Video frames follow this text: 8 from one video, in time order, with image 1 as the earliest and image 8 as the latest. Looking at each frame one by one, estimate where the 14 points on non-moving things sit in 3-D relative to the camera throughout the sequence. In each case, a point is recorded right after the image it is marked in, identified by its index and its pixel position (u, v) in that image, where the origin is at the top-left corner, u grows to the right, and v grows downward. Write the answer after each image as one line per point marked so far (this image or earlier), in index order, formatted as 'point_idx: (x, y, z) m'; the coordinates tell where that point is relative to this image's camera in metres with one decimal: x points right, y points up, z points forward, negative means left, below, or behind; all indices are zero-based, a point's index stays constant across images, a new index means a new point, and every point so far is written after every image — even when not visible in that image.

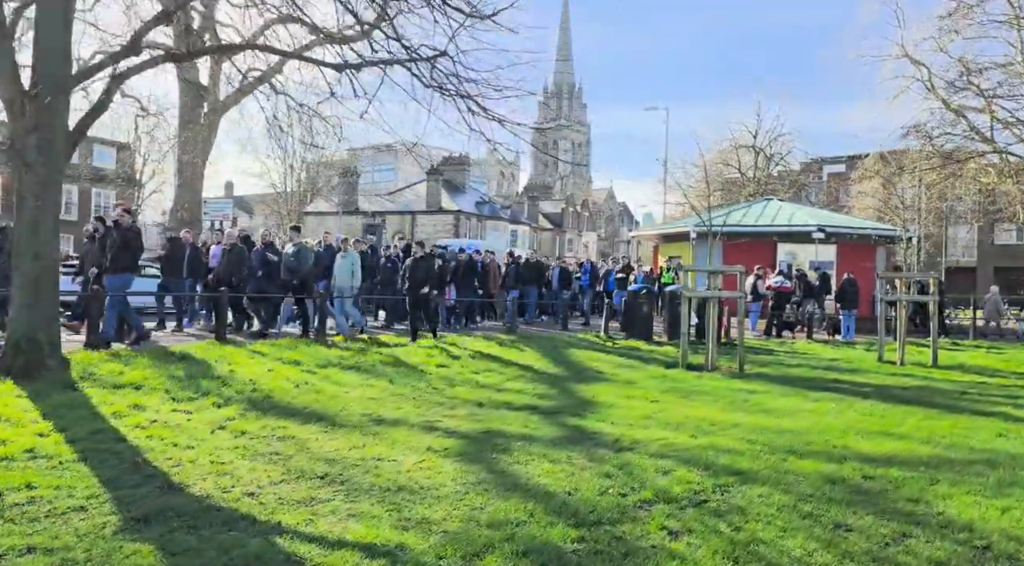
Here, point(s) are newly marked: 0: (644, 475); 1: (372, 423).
0: (+0.9, -1.4, +5.8) m
1: (-1.3, -1.3, +7.3) m
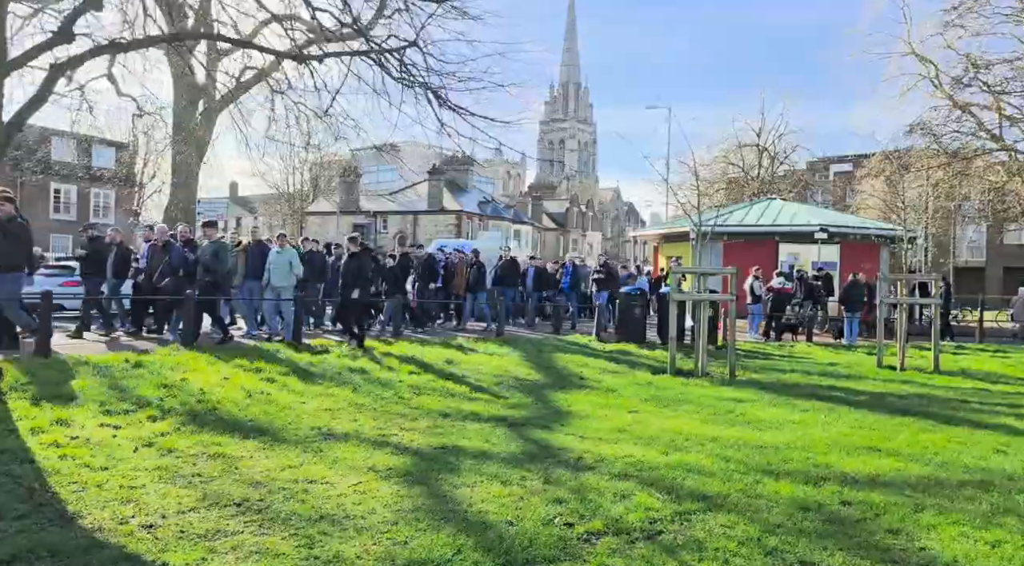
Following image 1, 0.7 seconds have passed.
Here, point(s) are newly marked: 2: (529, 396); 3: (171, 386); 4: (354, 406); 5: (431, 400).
0: (+0.6, -1.4, +5.3) m
1: (-1.6, -1.3, +6.8) m
2: (+0.2, -1.4, +10.0) m
3: (-3.5, -1.0, +8.2) m
4: (-1.7, -1.3, +8.3) m
5: (-0.9, -1.3, +9.0) m
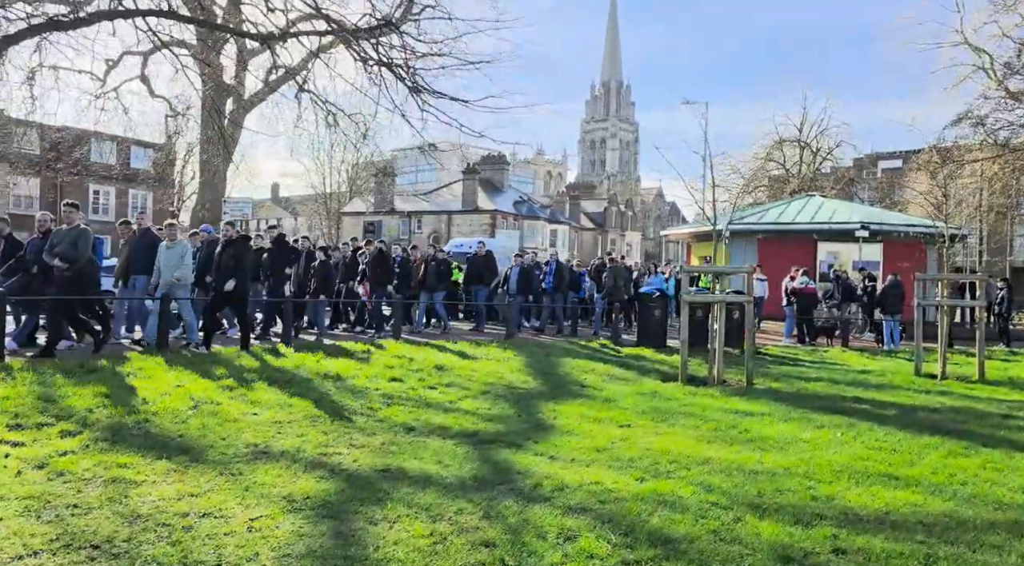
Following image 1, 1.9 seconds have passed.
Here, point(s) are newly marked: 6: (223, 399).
0: (+0.1, -1.4, +4.4) m
1: (-2.0, -1.3, +6.0) m
2: (0.0, -1.4, +9.1) m
3: (-3.7, -1.0, +7.6) m
4: (-1.9, -1.3, +7.5) m
5: (-1.2, -1.3, +8.2) m
6: (-2.8, -1.1, +7.9) m
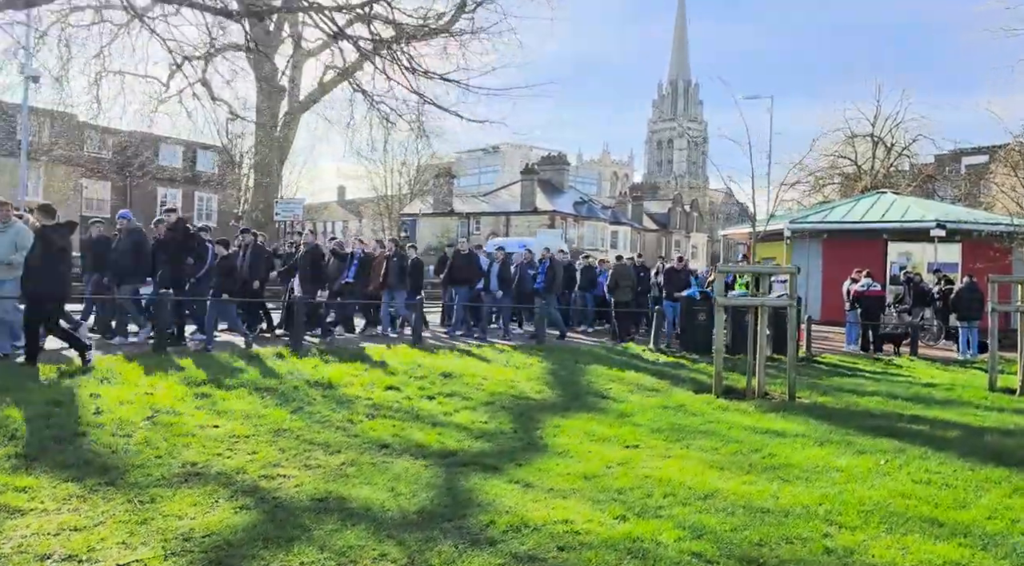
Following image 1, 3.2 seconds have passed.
0: (-0.3, -1.4, +3.5) m
1: (-2.2, -1.3, +5.3) m
2: (0.0, -1.4, +8.2) m
3: (-3.8, -1.0, +7.0) m
4: (-2.0, -1.3, +6.8) m
5: (-1.2, -1.3, +7.4) m
6: (-2.9, -1.1, +7.2) m
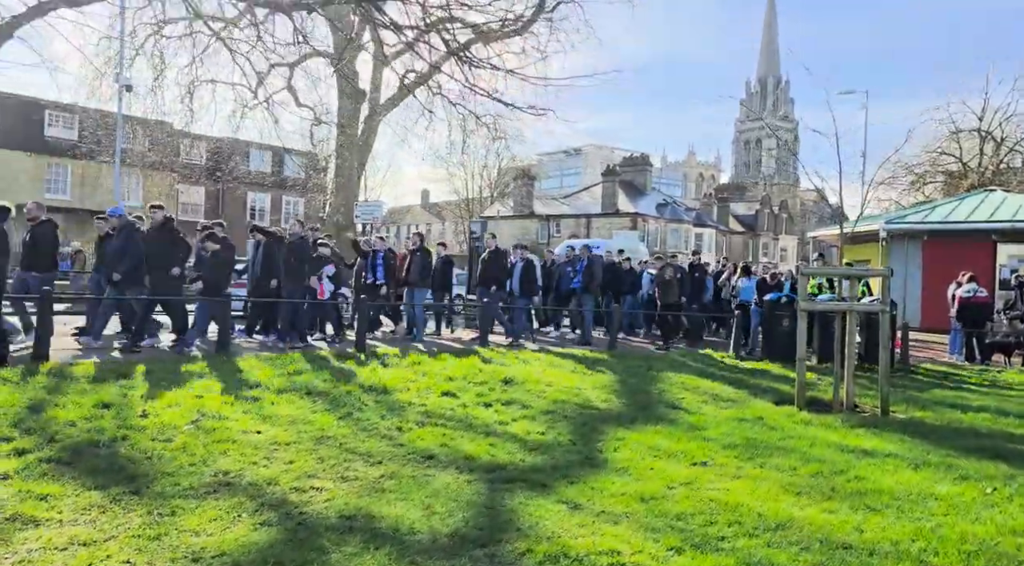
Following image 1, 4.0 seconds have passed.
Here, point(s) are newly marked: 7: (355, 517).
0: (-0.2, -1.4, +3.0) m
1: (-2.0, -1.3, +5.0) m
2: (+0.6, -1.4, +7.7) m
3: (-3.4, -1.0, +6.9) m
4: (-1.6, -1.3, +6.5) m
5: (-0.7, -1.3, +7.1) m
6: (-2.4, -1.1, +7.0) m
7: (-0.9, -1.4, +4.7) m
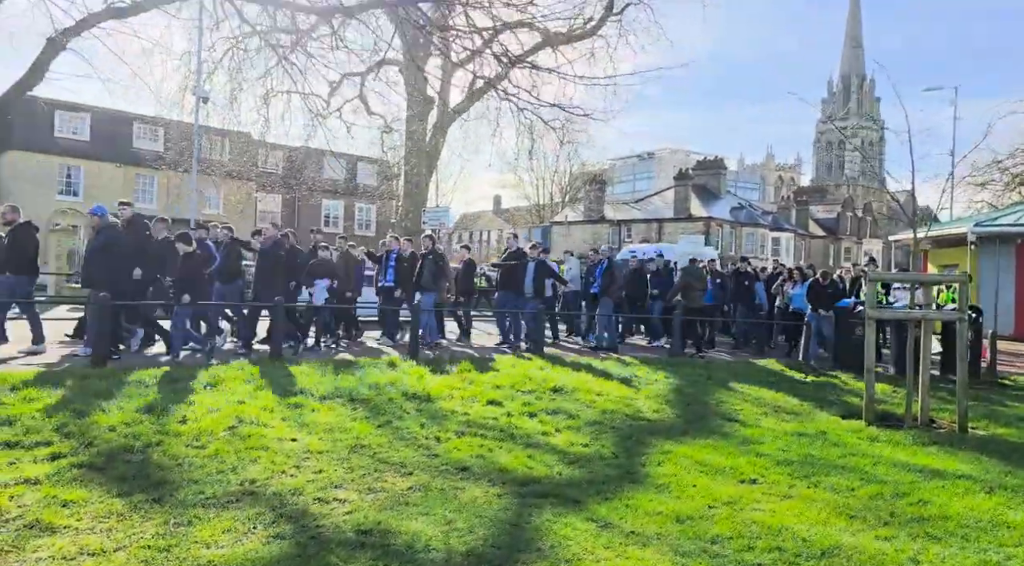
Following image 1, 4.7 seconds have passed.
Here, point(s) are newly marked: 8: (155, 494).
0: (-0.2, -1.4, +2.8) m
1: (-1.8, -1.3, +5.0) m
2: (+1.0, -1.5, +7.4) m
3: (-3.0, -1.1, +7.0) m
4: (-1.3, -1.3, +6.4) m
5: (-0.4, -1.4, +6.9) m
6: (-2.1, -1.2, +7.0) m
7: (-0.8, -1.4, +4.5) m
8: (-2.2, -1.3, +5.0) m
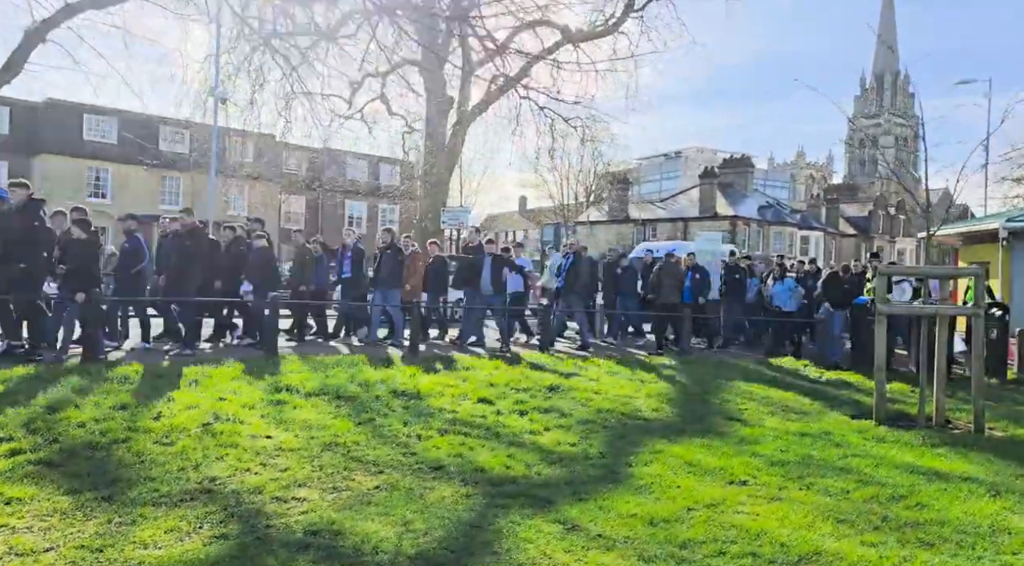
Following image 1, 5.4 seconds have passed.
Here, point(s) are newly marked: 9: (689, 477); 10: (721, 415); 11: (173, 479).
0: (-0.5, -1.4, +2.6) m
1: (-2.0, -1.3, +4.8) m
2: (+0.9, -1.4, +7.1) m
3: (-3.2, -1.0, +6.8) m
4: (-1.5, -1.3, +6.2) m
5: (-0.5, -1.3, +6.6) m
6: (-2.2, -1.1, +6.8) m
7: (-1.0, -1.3, +4.3) m
8: (-2.4, -1.2, +4.8) m
9: (+1.3, -1.4, +5.9) m
10: (+2.2, -1.4, +8.7) m
11: (-2.1, -1.2, +5.2) m
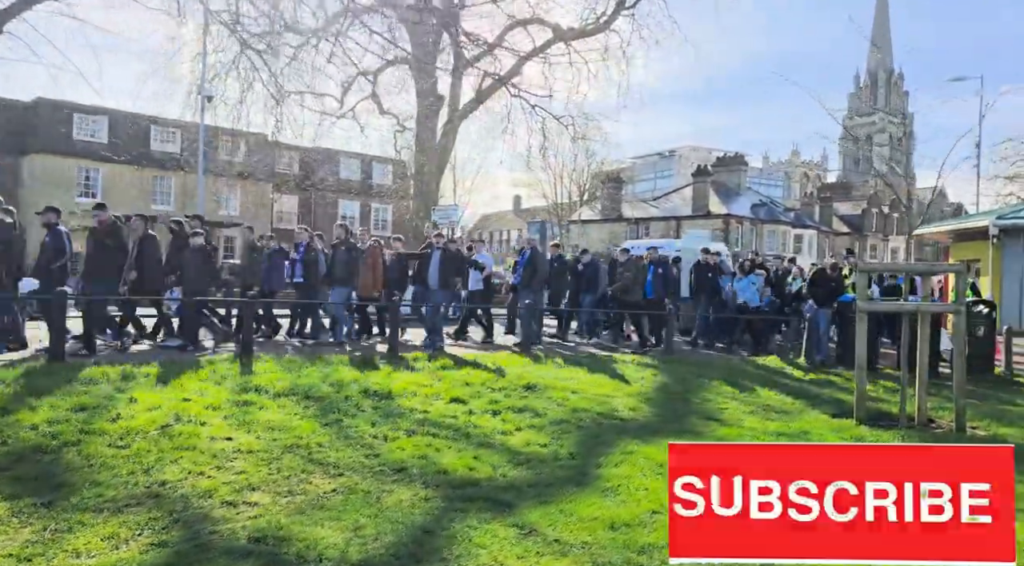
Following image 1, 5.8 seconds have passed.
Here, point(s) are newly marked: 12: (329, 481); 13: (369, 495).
0: (-0.7, -1.3, +2.4) m
1: (-2.3, -1.3, +4.6) m
2: (+0.6, -1.4, +7.0) m
3: (-3.4, -1.0, +6.6) m
4: (-1.7, -1.2, +6.1) m
5: (-0.8, -1.3, +6.5) m
6: (-2.5, -1.1, +6.7) m
7: (-1.3, -1.3, +4.2) m
8: (-2.6, -1.2, +4.6) m
9: (+1.0, -1.4, +5.8) m
10: (+2.0, -1.4, +8.6) m
11: (-2.4, -1.2, +5.0) m
12: (-1.2, -1.3, +5.4) m
13: (-0.9, -1.3, +5.1) m
